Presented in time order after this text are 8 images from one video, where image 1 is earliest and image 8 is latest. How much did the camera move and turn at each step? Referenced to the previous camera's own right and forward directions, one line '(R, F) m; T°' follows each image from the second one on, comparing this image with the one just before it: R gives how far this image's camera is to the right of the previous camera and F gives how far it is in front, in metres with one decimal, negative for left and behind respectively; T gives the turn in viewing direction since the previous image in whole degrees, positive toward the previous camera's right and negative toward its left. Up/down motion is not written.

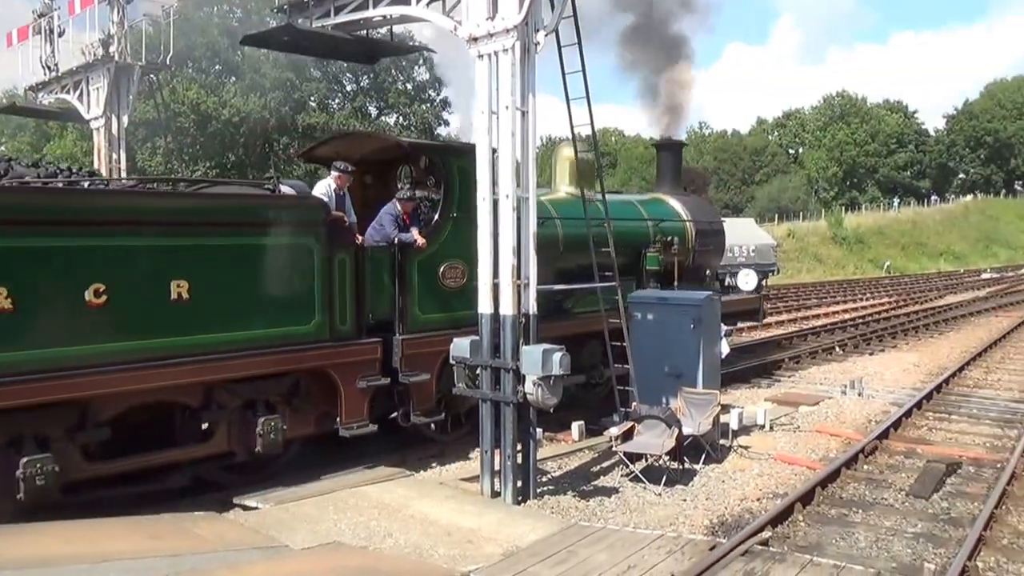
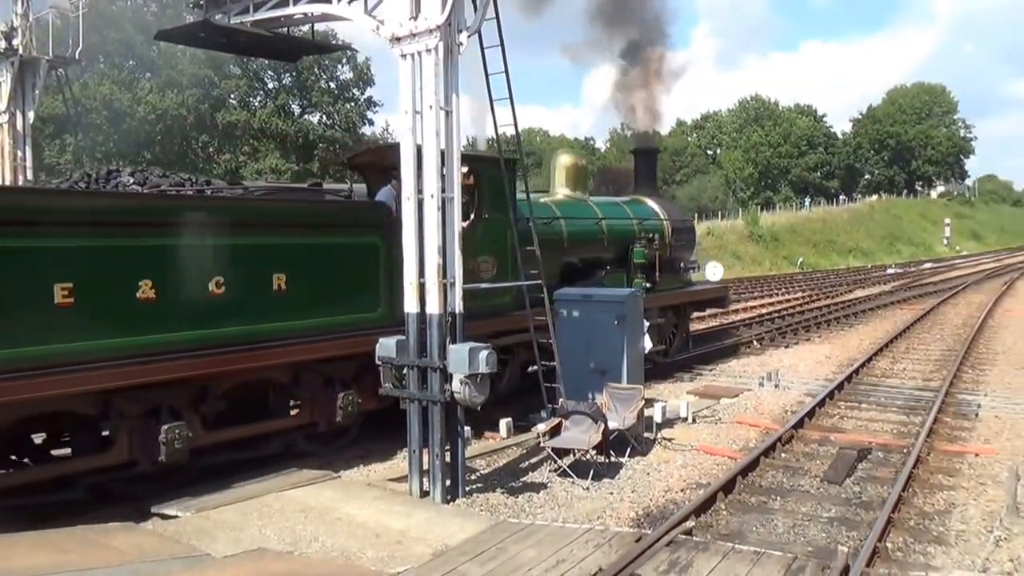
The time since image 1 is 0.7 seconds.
(-0.1, 0.0) m; +5°
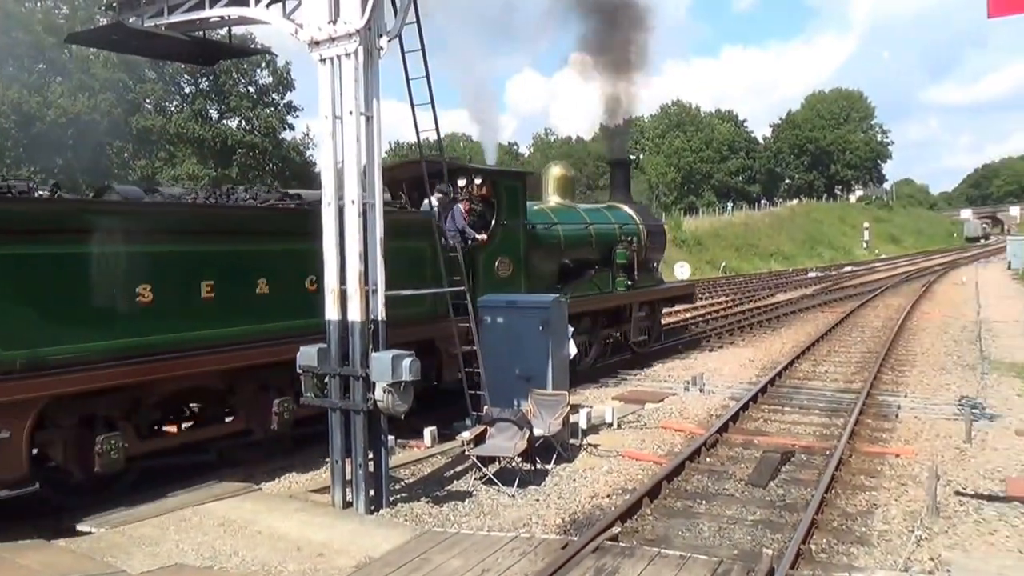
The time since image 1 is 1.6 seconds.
(+0.3, +0.1) m; +3°
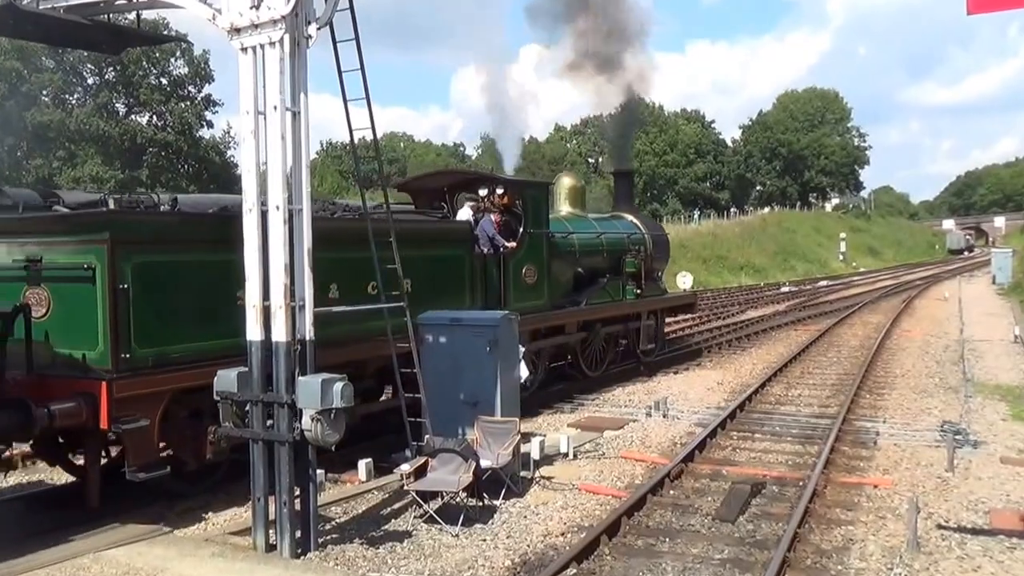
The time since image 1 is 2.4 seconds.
(+0.1, +0.8) m; +2°
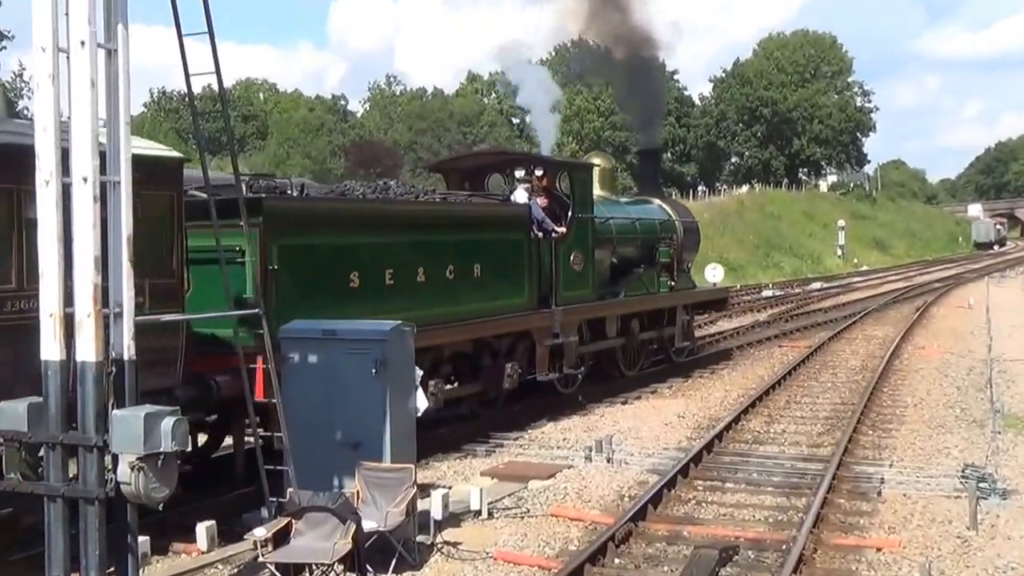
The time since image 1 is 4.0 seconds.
(+0.4, +1.8) m; +3°
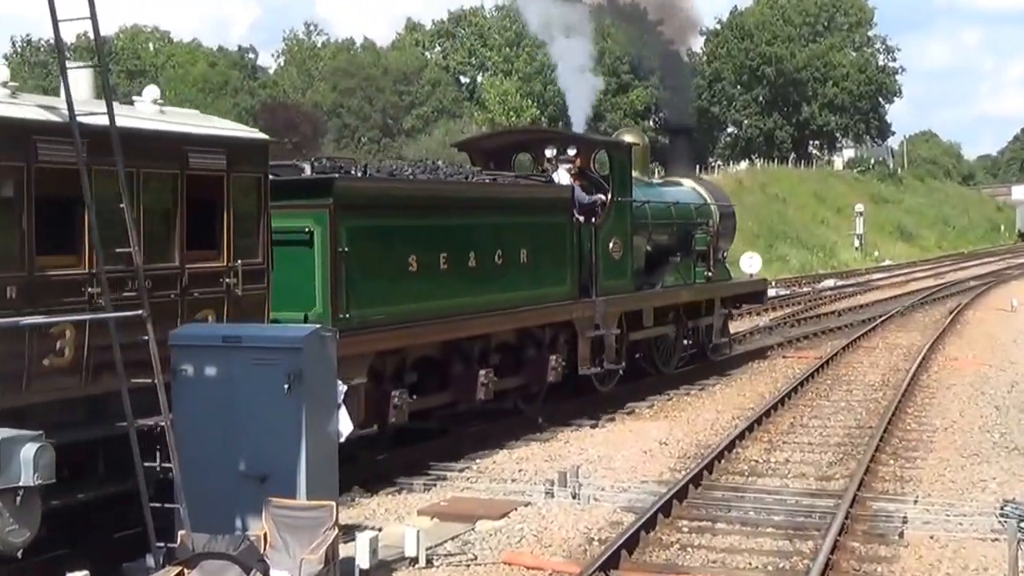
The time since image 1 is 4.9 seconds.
(+0.2, +1.0) m; 0°
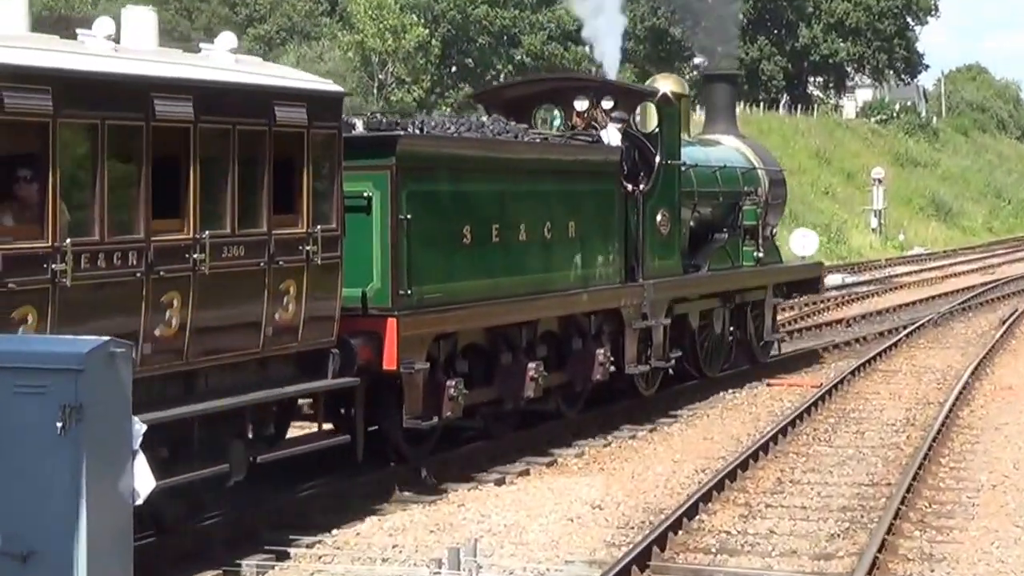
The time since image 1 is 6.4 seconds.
(+0.4, +1.4) m; +1°
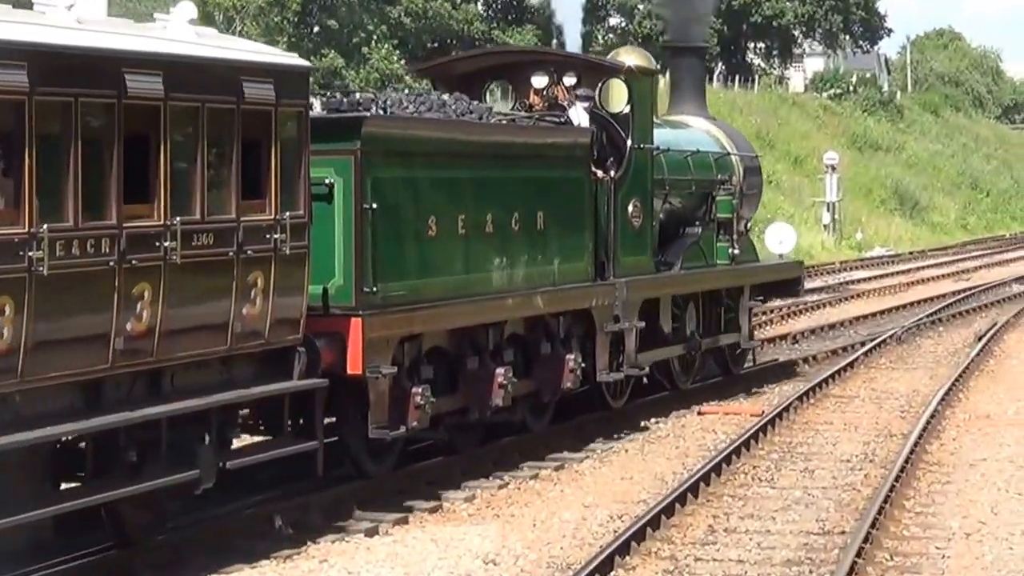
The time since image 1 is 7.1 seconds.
(+0.3, +0.6) m; +1°
